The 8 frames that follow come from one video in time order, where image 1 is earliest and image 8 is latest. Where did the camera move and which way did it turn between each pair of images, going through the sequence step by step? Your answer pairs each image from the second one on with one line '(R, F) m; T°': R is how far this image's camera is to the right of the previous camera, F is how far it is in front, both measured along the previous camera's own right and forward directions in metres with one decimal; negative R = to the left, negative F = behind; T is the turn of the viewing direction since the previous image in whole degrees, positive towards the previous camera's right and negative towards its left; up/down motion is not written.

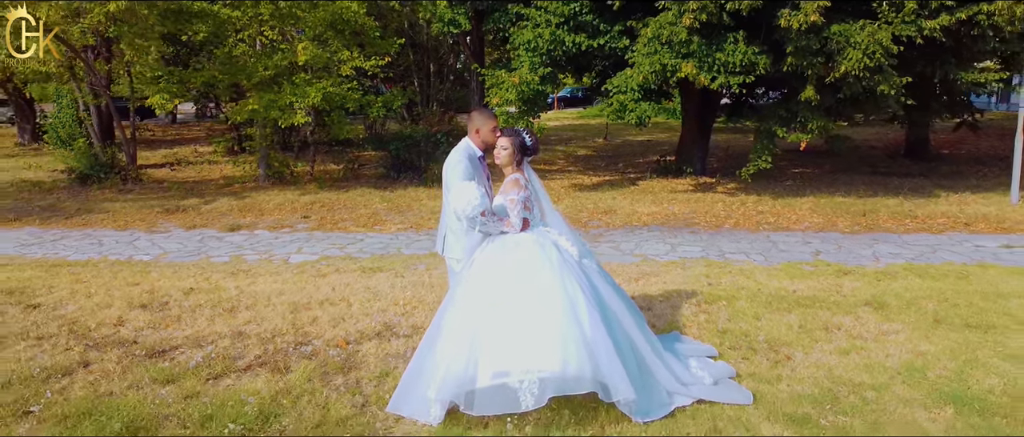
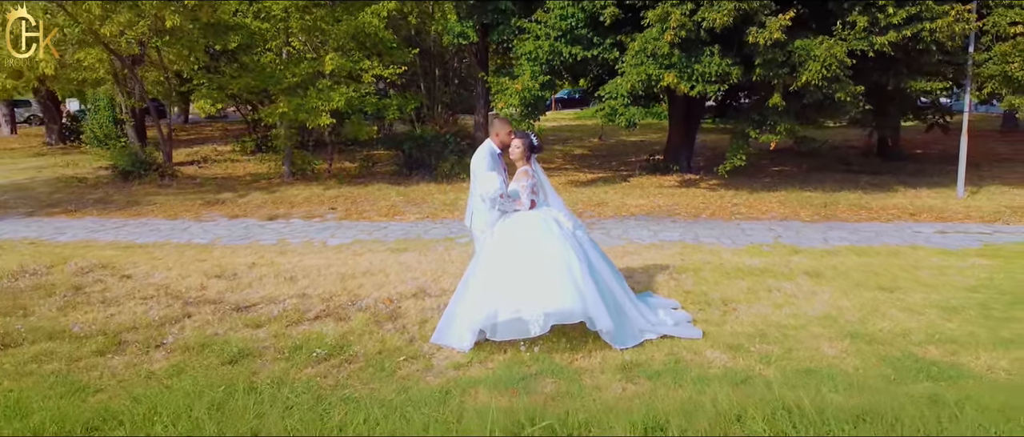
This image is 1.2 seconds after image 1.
(-0.1, -1.2) m; 0°
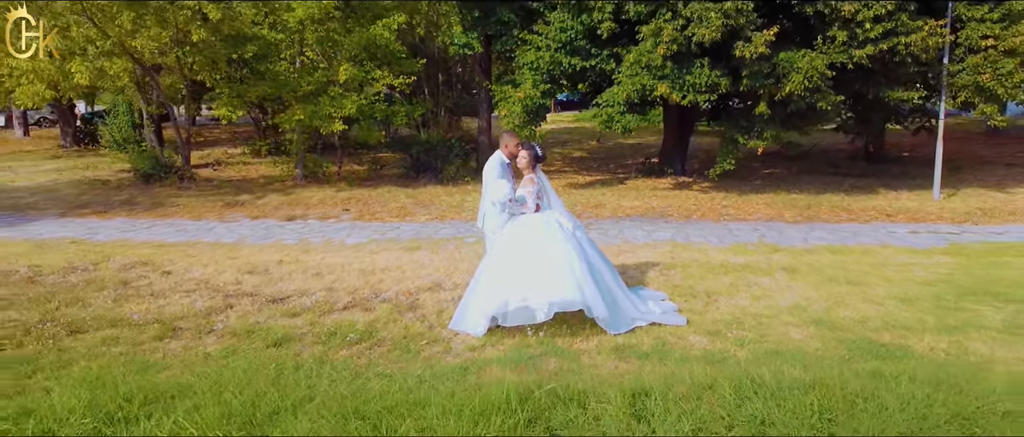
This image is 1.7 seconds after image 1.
(0.0, -0.7) m; 0°
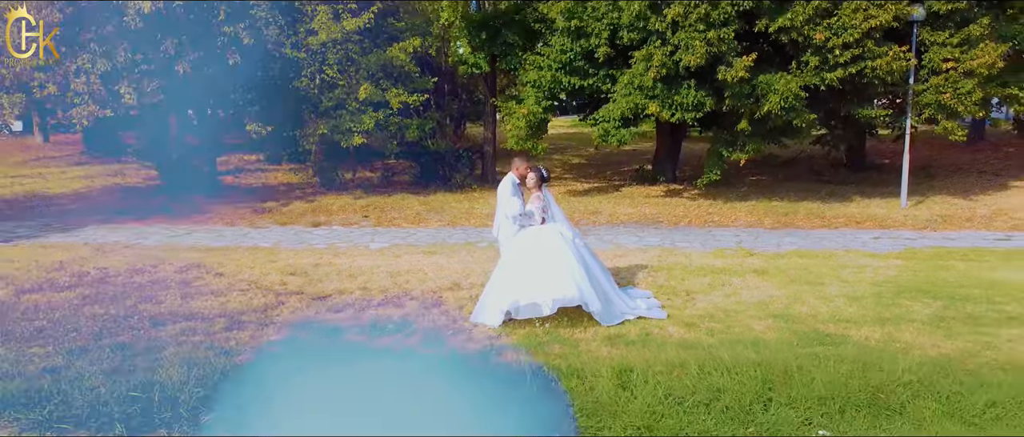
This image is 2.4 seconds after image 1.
(-0.1, -1.1) m; 0°
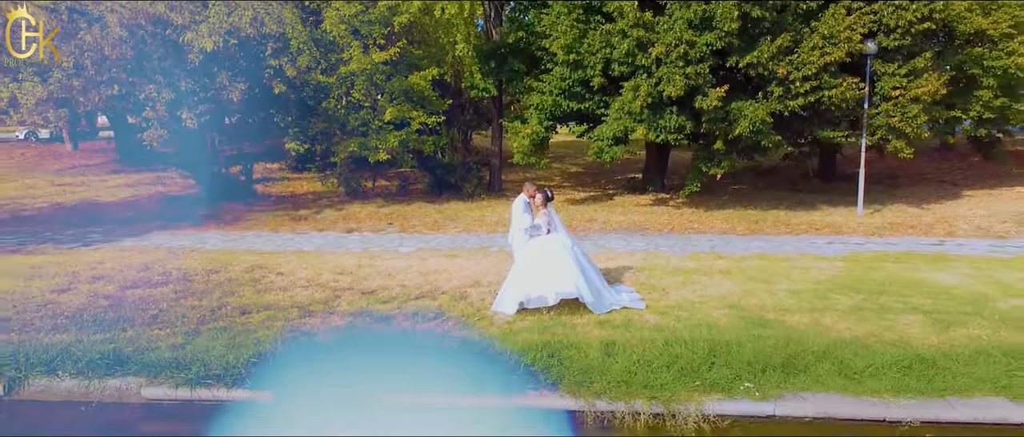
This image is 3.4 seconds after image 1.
(-0.1, -1.8) m; 0°
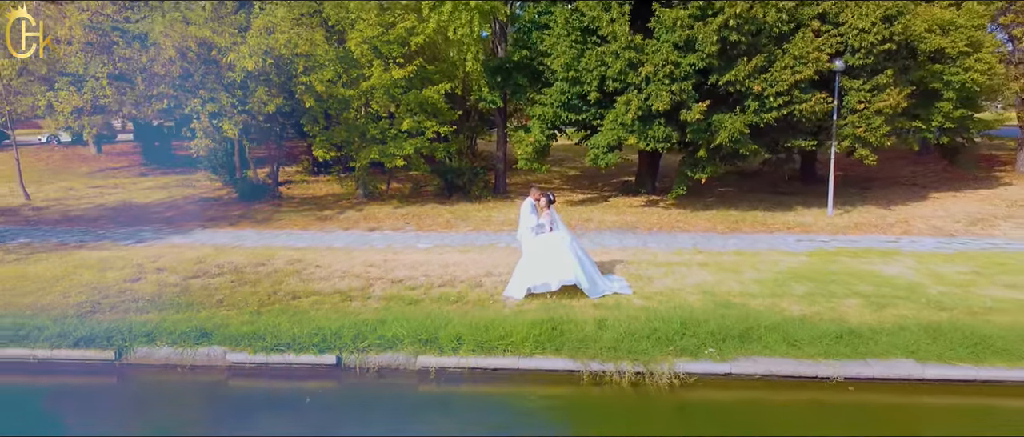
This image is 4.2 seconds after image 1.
(-0.1, -1.6) m; 0°
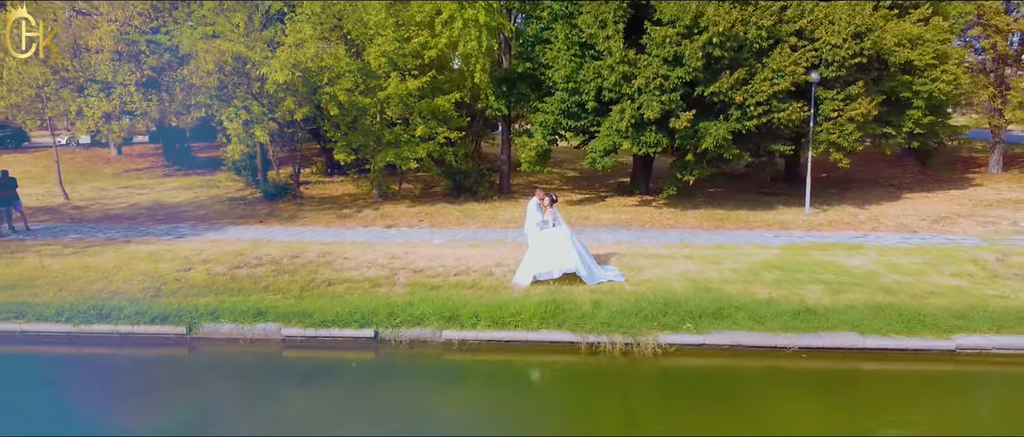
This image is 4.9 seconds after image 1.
(-0.1, -1.5) m; 0°
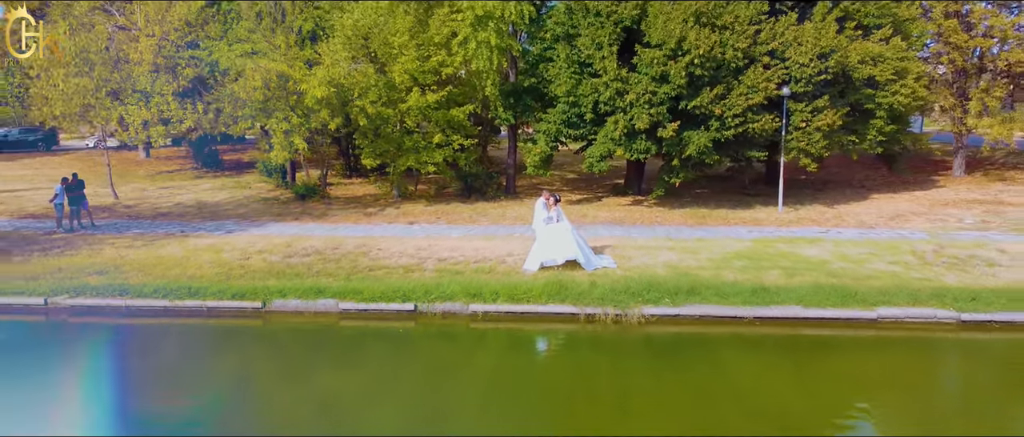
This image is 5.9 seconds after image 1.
(-0.1, -2.2) m; 0°
